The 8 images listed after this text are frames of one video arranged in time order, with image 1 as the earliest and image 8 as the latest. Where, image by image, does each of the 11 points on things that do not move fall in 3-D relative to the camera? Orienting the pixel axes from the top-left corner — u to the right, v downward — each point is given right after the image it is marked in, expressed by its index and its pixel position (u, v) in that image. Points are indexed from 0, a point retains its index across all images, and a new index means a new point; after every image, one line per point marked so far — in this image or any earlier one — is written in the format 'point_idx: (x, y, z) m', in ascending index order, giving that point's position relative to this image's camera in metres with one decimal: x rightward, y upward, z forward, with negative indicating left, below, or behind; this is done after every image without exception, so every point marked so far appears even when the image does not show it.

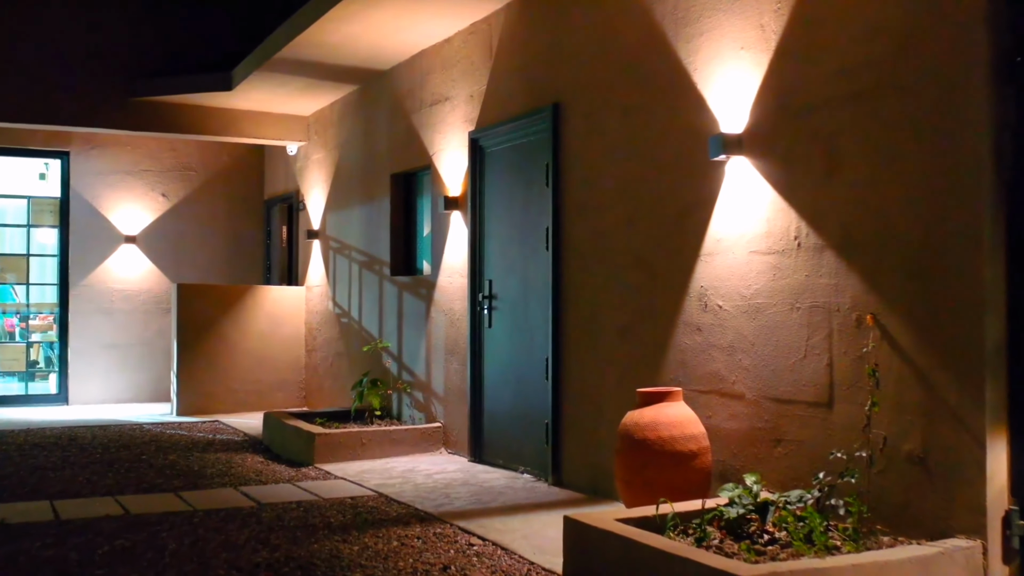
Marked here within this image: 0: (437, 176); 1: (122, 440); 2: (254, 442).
0: (-0.4, +0.6, +6.6) m
1: (-2.2, -0.9, +7.1) m
2: (-1.5, -0.9, +7.2) m
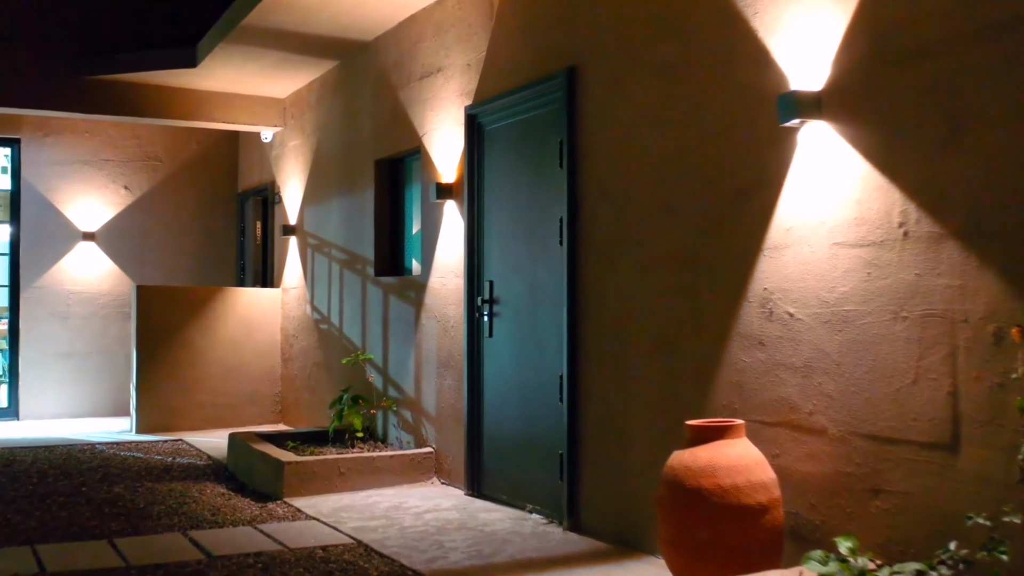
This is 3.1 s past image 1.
0: (-0.4, +0.6, +5.7) m
1: (-2.2, -0.9, +6.2) m
2: (-1.5, -0.9, +6.2) m
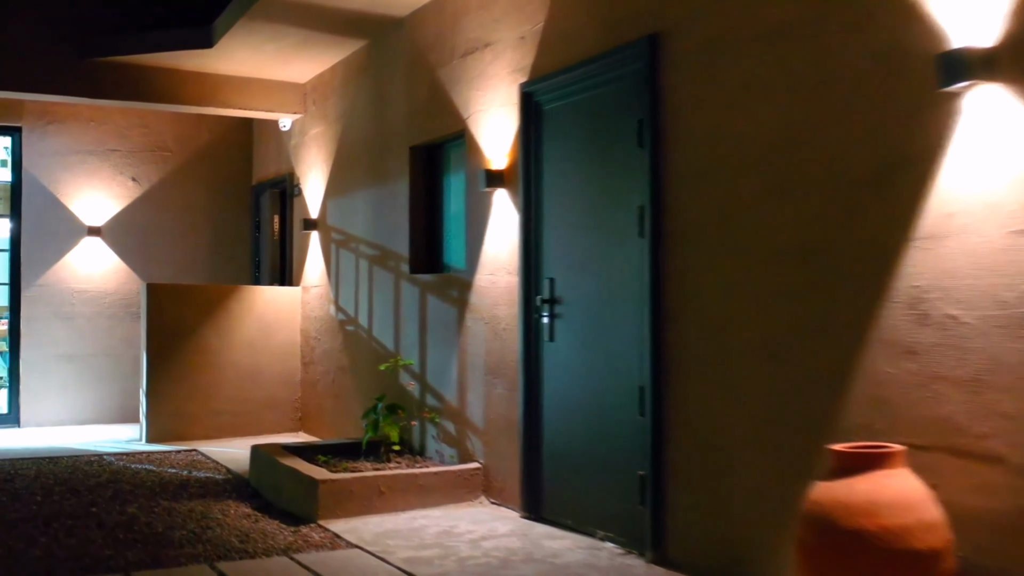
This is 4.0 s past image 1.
0: (-0.2, +0.6, +5.2) m
1: (-2.0, -0.9, +5.7) m
2: (-1.2, -0.9, +5.7) m
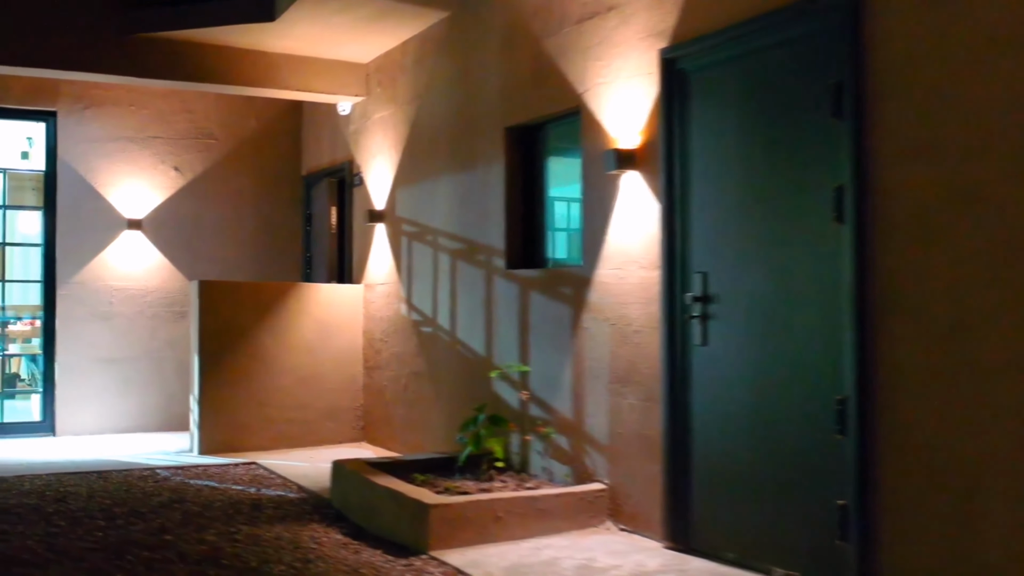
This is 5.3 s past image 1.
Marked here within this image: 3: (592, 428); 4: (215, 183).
0: (+0.3, +0.6, +4.6) m
1: (-1.5, -0.9, +5.0) m
2: (-0.8, -0.9, +5.1) m
3: (+0.3, -0.5, +4.5) m
4: (-1.9, +0.7, +8.0) m
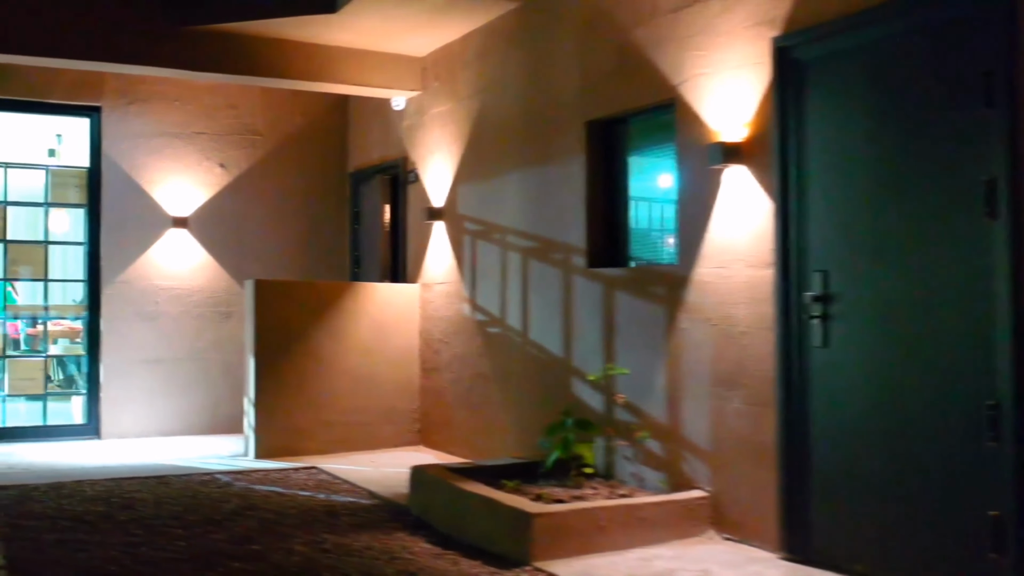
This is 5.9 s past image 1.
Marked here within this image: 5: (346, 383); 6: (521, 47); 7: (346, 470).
0: (+0.6, +0.6, +4.4) m
1: (-1.2, -0.9, +4.9) m
2: (-0.5, -0.9, +4.9) m
3: (+0.6, -0.5, +4.3) m
4: (-1.6, +0.7, +7.8) m
5: (-0.9, -0.5, +6.6) m
6: (0.0, +1.1, +5.6) m
7: (-0.8, -0.9, +6.0) m
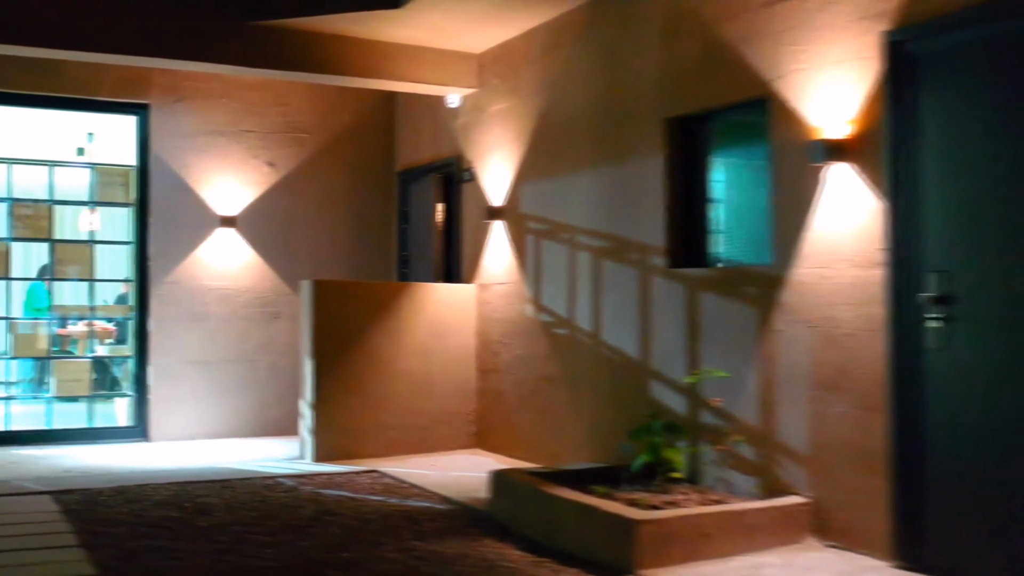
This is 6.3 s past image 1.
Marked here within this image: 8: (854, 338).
0: (+0.9, +0.6, +4.3) m
1: (-0.9, -0.9, +4.8) m
2: (-0.1, -0.9, +4.8) m
3: (+0.9, -0.5, +4.2) m
4: (-1.3, +0.7, +7.7) m
5: (-0.6, -0.5, +6.5) m
6: (+0.4, +1.1, +5.5) m
7: (-0.5, -0.9, +5.9) m
8: (+1.1, -0.2, +3.9) m
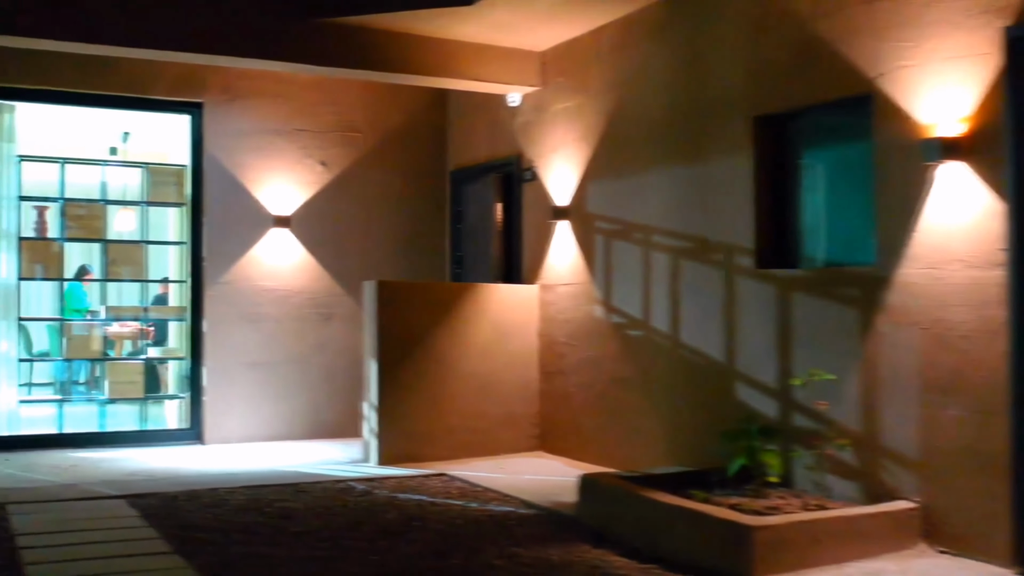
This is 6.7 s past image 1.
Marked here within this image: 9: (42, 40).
0: (+1.3, +0.6, +4.2) m
1: (-0.6, -0.9, +4.7) m
2: (+0.2, -0.9, +4.7) m
3: (+1.3, -0.5, +4.2) m
4: (-0.9, +0.7, +7.6) m
5: (-0.2, -0.5, +6.4) m
6: (+0.7, +1.1, +5.5) m
7: (-0.1, -0.9, +5.8) m
8: (+1.4, -0.2, +3.9) m
9: (-2.1, +1.1, +5.5) m
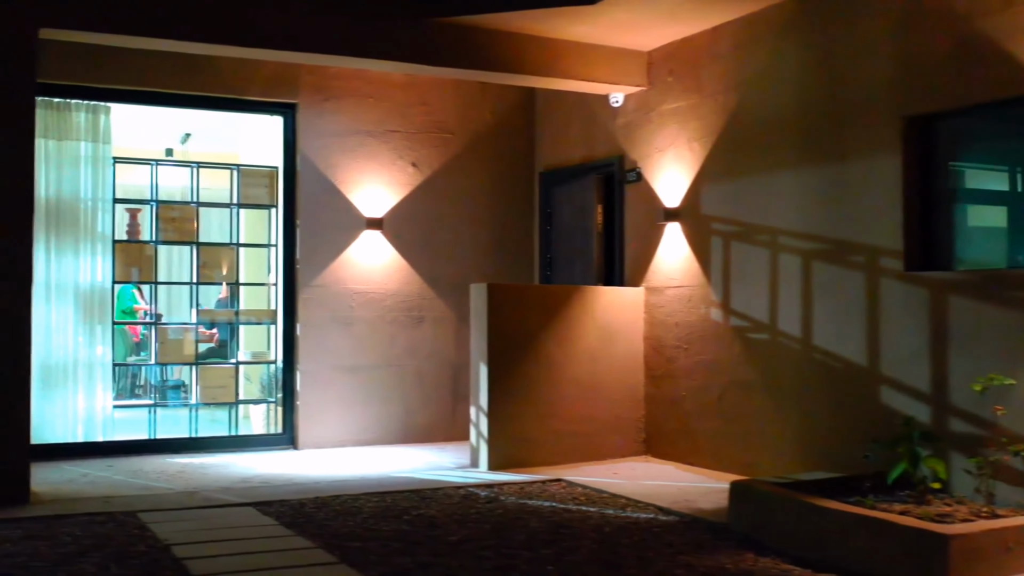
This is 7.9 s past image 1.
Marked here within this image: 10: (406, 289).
0: (+1.8, +0.6, +4.1) m
1: (0.0, -0.9, +4.6) m
2: (+0.8, -0.9, +4.6) m
3: (+1.8, -0.5, +4.1) m
4: (-0.4, +0.7, +7.5) m
5: (+0.3, -0.5, +6.4) m
6: (+1.2, +1.1, +5.4) m
7: (+0.4, -0.9, +5.7) m
8: (+2.0, -0.2, +3.8) m
9: (-1.5, +1.1, +5.4) m
10: (-0.6, 0.0, +7.4) m
